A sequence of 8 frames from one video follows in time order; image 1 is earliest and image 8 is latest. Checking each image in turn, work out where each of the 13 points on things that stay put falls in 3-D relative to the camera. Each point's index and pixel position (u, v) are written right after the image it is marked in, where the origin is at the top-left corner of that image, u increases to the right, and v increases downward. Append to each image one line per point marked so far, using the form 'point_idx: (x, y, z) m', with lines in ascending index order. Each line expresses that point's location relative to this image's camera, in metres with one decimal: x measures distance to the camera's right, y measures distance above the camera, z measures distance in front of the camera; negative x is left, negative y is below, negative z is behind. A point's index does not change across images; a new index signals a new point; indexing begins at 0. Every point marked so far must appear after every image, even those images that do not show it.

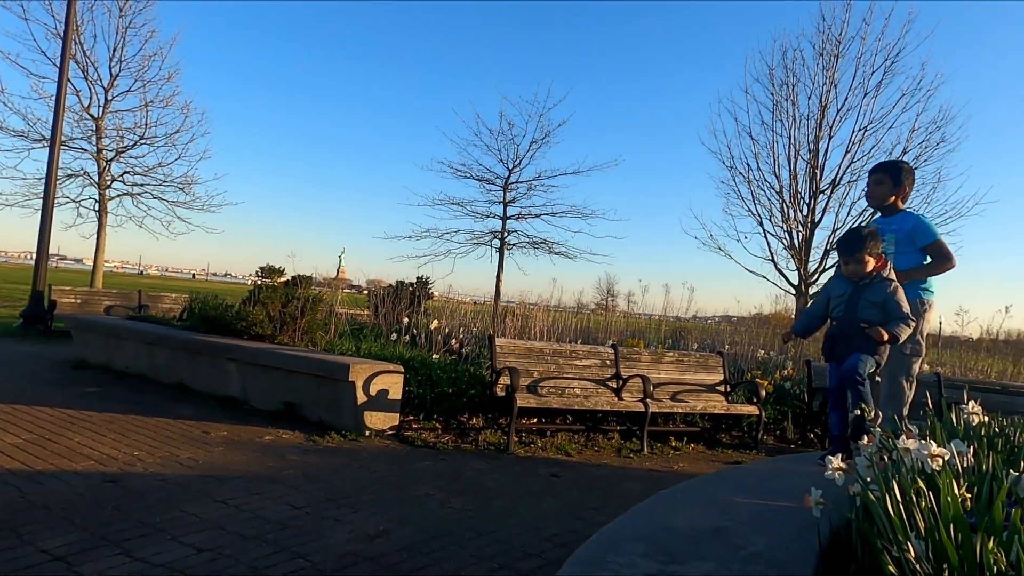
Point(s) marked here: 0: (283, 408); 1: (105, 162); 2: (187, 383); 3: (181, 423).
0: (-2.5, -1.3, +7.2) m
1: (-10.5, +3.2, +17.1) m
2: (-4.1, -1.2, +8.4) m
3: (-3.4, -1.4, +6.7) m
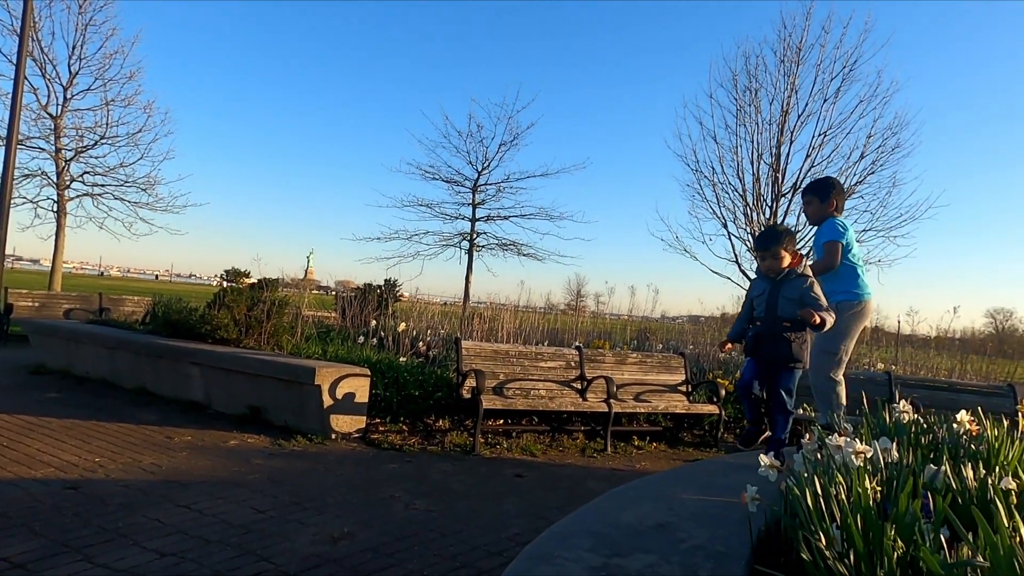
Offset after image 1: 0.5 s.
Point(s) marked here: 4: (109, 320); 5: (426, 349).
0: (-2.9, -1.3, +7.2) m
1: (-11.3, +3.1, +16.7) m
2: (-4.5, -1.3, +8.3) m
3: (-3.7, -1.4, +6.6) m
4: (-6.7, -0.5, +10.9) m
5: (-1.3, -0.9, +9.8) m
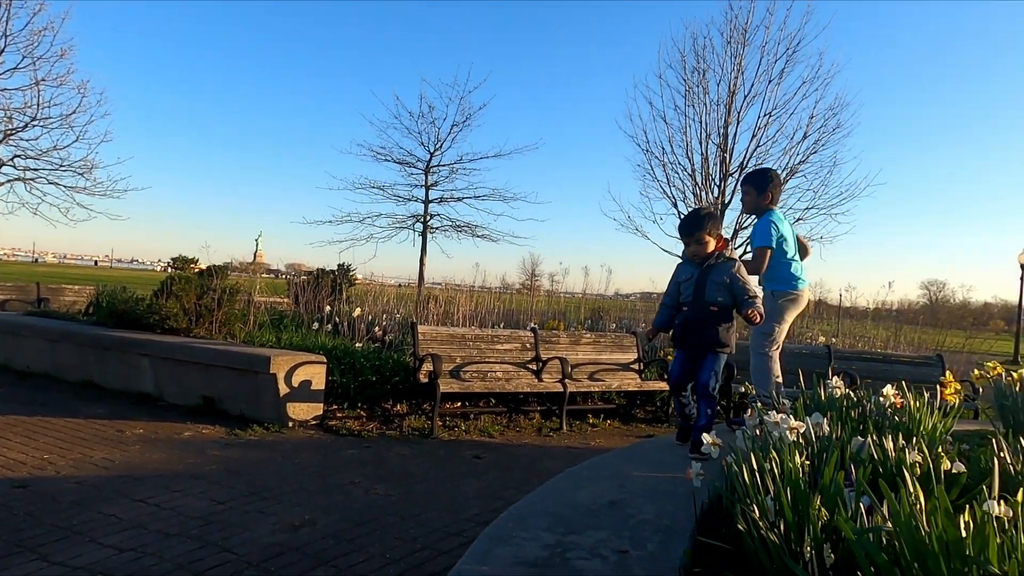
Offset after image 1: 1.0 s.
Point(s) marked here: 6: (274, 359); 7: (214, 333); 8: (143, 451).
0: (-3.3, -1.2, +7.1) m
1: (-12.5, +3.4, +15.9) m
2: (-5.1, -1.1, +8.1) m
3: (-4.1, -1.3, +6.5) m
4: (-7.4, -0.4, +10.6) m
5: (-1.9, -0.7, +9.8) m
6: (-2.4, -0.7, +6.6) m
7: (-3.9, -0.6, +8.6) m
8: (-3.1, -1.4, +5.6) m
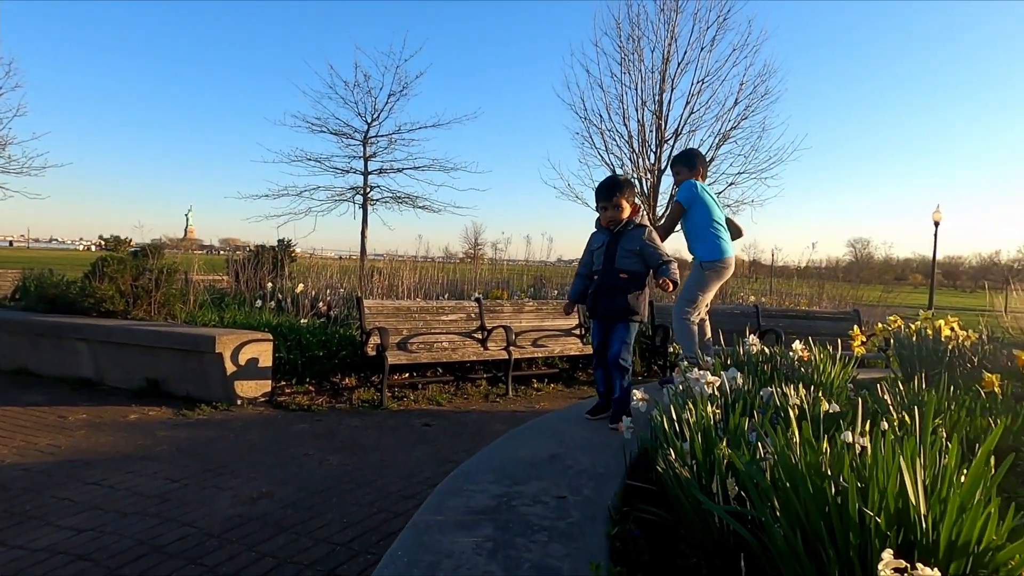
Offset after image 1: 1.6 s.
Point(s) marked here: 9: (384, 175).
0: (-3.9, -1.0, +7.1) m
1: (-13.9, +3.7, +14.8) m
2: (-5.7, -0.9, +7.9) m
3: (-4.6, -1.2, +6.4) m
4: (-8.3, -0.2, +10.1) m
5: (-2.8, -0.3, +9.8) m
6: (-2.9, -0.5, +6.6) m
7: (-4.6, -0.3, +8.5) m
8: (-3.6, -1.2, +5.6) m
9: (-2.8, +2.4, +14.2) m
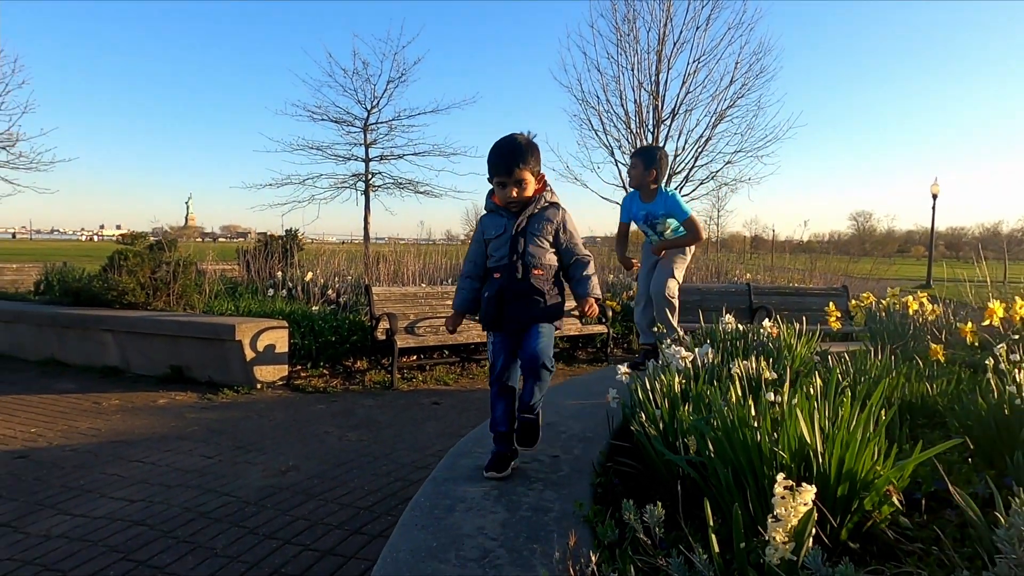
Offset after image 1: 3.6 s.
0: (-3.9, -0.9, +7.5) m
1: (-14.0, +3.8, +15.1) m
2: (-5.7, -0.9, +8.4) m
3: (-4.6, -1.1, +6.9) m
4: (-8.2, -0.1, +10.6) m
5: (-2.7, -0.1, +10.3) m
6: (-2.9, -0.4, +7.0) m
7: (-4.6, -0.2, +8.9) m
8: (-3.5, -1.2, +6.1) m
9: (-2.8, +2.7, +14.6) m
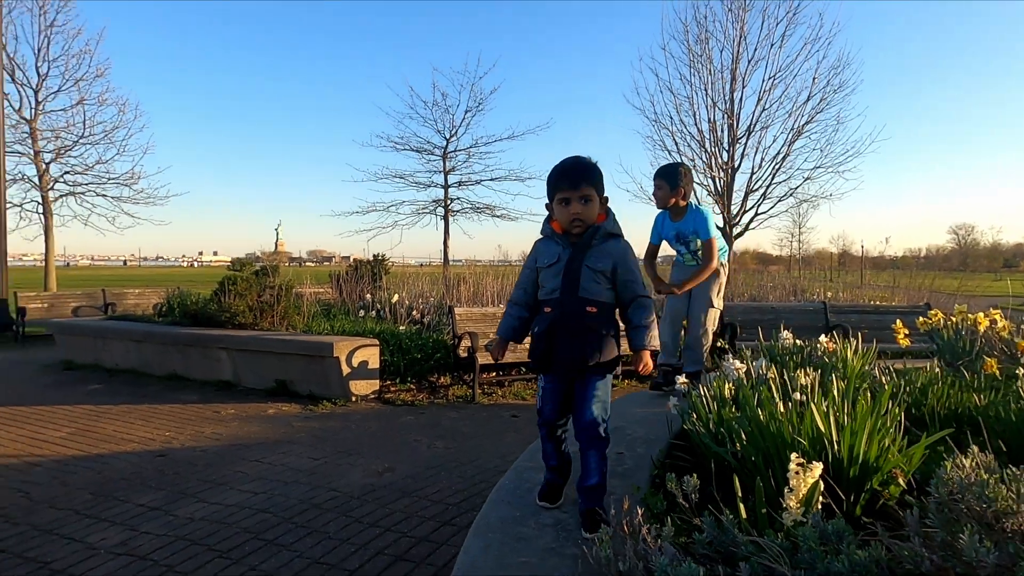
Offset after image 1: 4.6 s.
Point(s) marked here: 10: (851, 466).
0: (-3.0, -1.2, +8.4) m
1: (-12.1, +3.2, +17.2) m
2: (-4.7, -1.2, +9.4) m
3: (-3.8, -1.4, +7.8) m
4: (-7.0, -0.5, +11.9) m
5: (-1.5, -0.5, +11.0) m
6: (-2.1, -0.7, +7.7) m
7: (-3.5, -0.5, +9.8) m
8: (-2.8, -1.4, +6.8) m
9: (-1.1, +2.3, +15.4) m
10: (+1.0, -0.5, +2.0) m
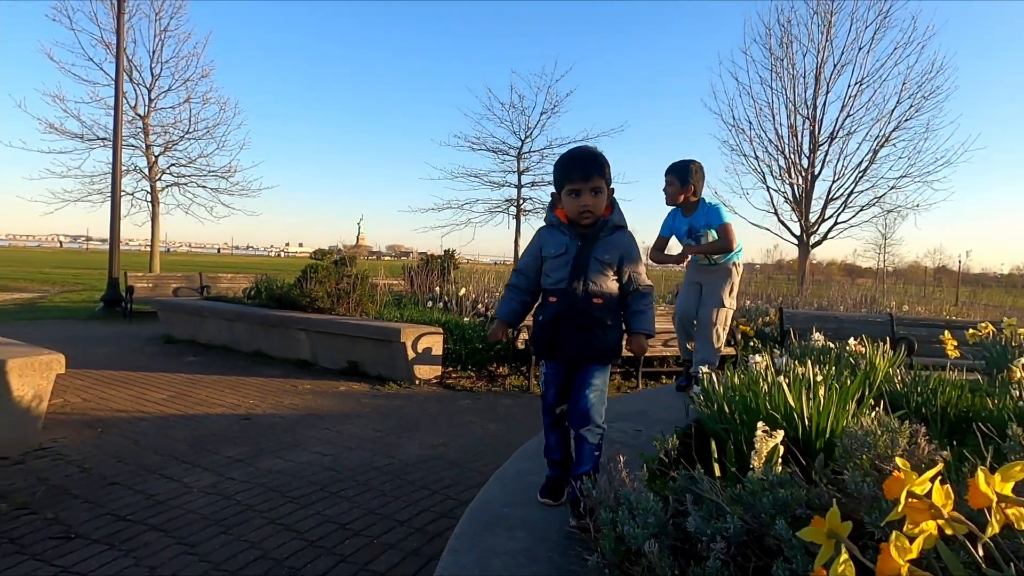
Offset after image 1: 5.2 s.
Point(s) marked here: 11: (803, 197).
0: (-2.2, -1.1, +9.1) m
1: (-10.2, +3.7, +18.9) m
2: (-3.8, -1.0, +10.3) m
3: (-3.1, -1.2, +8.6) m
4: (-5.8, -0.2, +13.0) m
5: (-0.5, -0.4, +11.5) m
6: (-1.4, -0.5, +8.4) m
7: (-2.6, -0.4, +10.6) m
8: (-2.2, -1.3, +7.5) m
9: (+0.5, +2.3, +15.8) m
10: (+1.1, -0.5, +2.3) m
11: (+7.7, +2.4, +17.5) m
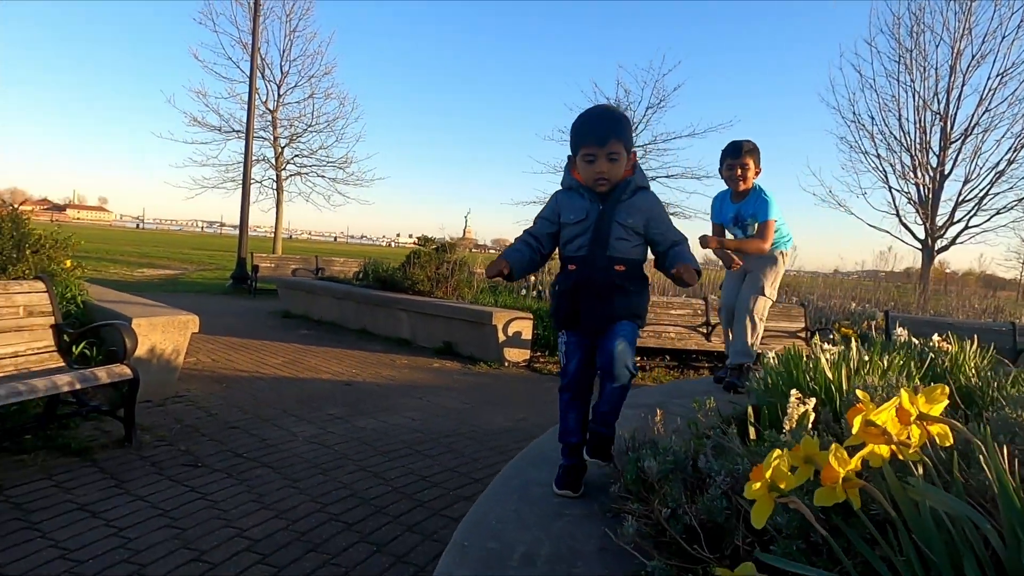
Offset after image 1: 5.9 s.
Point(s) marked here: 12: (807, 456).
0: (-1.0, -0.8, +9.6) m
1: (-7.1, +4.3, +20.5) m
2: (-2.4, -0.7, +11.0) m
3: (-1.9, -0.9, +9.2) m
4: (-3.8, +0.2, +14.0) m
5: (+1.1, -0.2, +11.7) m
6: (-0.2, -0.3, +8.8) m
7: (-1.1, -0.1, +11.1) m
8: (-1.2, -1.0, +8.1) m
9: (+2.9, +2.5, +15.8) m
10: (+1.3, -0.5, +2.4) m
11: (+10.3, +2.2, +16.4) m
12: (+0.7, -0.4, +1.5) m
